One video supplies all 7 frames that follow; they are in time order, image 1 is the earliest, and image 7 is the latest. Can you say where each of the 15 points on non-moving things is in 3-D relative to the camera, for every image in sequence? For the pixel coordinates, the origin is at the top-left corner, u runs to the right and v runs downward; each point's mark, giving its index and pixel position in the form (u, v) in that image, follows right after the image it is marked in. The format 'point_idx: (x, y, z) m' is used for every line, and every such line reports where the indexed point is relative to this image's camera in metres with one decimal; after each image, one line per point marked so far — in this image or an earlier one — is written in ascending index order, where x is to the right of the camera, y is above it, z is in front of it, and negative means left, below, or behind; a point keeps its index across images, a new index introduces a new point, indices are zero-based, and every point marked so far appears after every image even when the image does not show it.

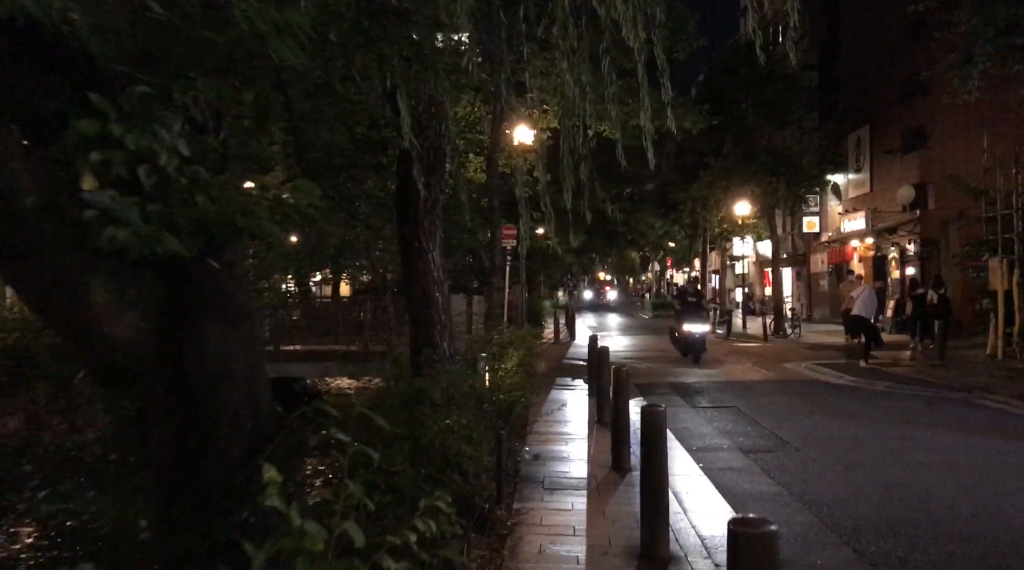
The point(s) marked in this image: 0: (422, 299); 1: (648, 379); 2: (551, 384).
0: (-0.7, -0.1, +7.2) m
1: (+2.5, -1.7, +16.6) m
2: (+0.7, -1.7, +16.1) m
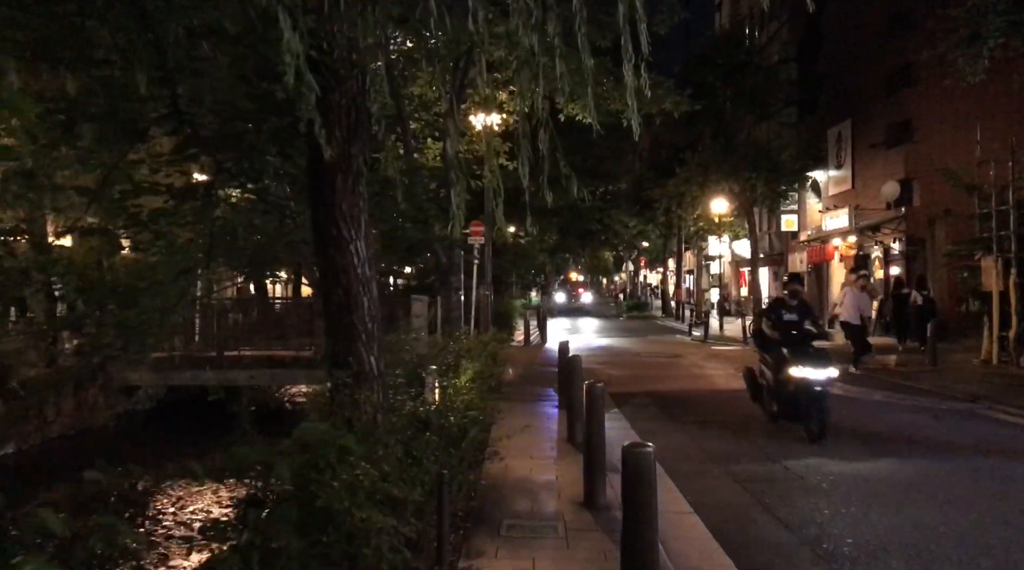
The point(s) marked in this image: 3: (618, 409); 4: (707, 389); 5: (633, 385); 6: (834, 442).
0: (-1.0, -0.1, +5.7) m
1: (+1.8, -1.7, +15.2) m
2: (+0.1, -1.7, +14.6) m
3: (+1.5, -1.8, +13.0) m
4: (+3.1, -1.7, +15.0) m
5: (+2.1, -1.7, +15.7) m
6: (+3.7, -1.8, +10.5) m
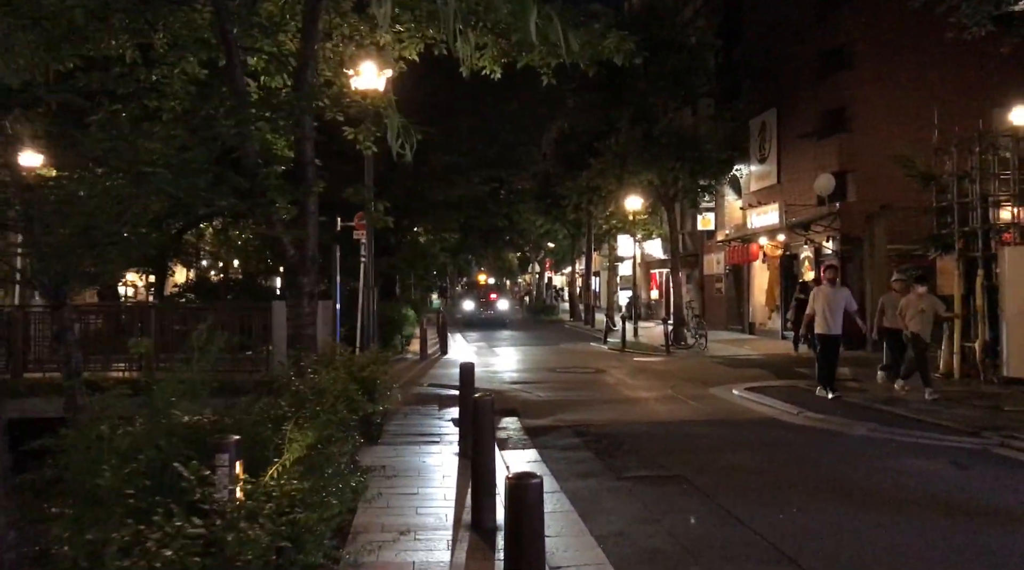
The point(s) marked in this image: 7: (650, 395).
0: (-1.5, -0.1, +2.2) m
1: (+0.4, -1.8, +11.9) m
2: (-1.3, -1.8, +11.1) m
3: (+0.3, -1.8, +9.6) m
4: (+1.7, -1.7, +11.9) m
5: (+0.6, -1.7, +12.4) m
6: (+2.7, -1.8, +7.4) m
7: (+2.1, -1.7, +14.2) m
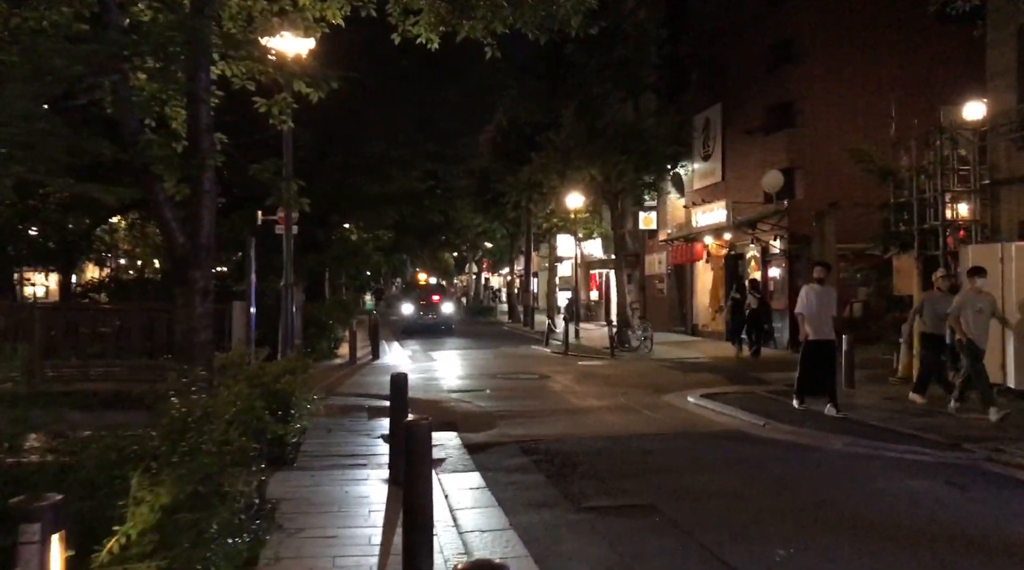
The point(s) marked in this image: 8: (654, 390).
0: (-1.5, -0.1, +0.7) m
1: (-0.3, -1.8, +10.6) m
2: (-2.0, -1.7, +9.7) m
3: (-0.3, -1.8, +8.3) m
4: (+1.0, -1.7, +10.7) m
5: (-0.2, -1.7, +11.1) m
6: (+2.3, -1.8, +6.2) m
7: (+1.3, -1.7, +13.0) m
8: (+2.4, -1.7, +15.1) m
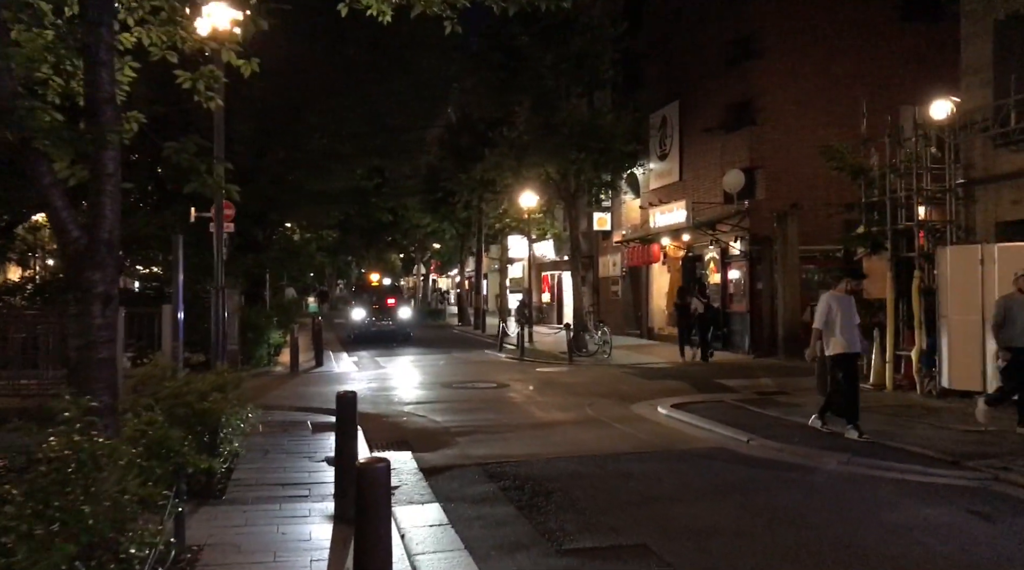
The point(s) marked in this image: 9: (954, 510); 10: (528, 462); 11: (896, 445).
0: (-1.3, -0.1, -0.4) m
1: (-0.7, -1.8, +9.4) m
2: (-2.3, -1.8, +8.5) m
3: (-0.5, -1.8, +7.2) m
4: (+0.6, -1.7, +9.6) m
5: (-0.6, -1.8, +9.9) m
6: (+2.2, -1.8, +5.3) m
7: (+0.7, -1.7, +11.9) m
8: (+1.7, -1.8, +14.2) m
9: (+3.5, -1.8, +7.4) m
10: (+0.2, -1.7, +9.1) m
11: (+4.4, -1.8, +10.5) m
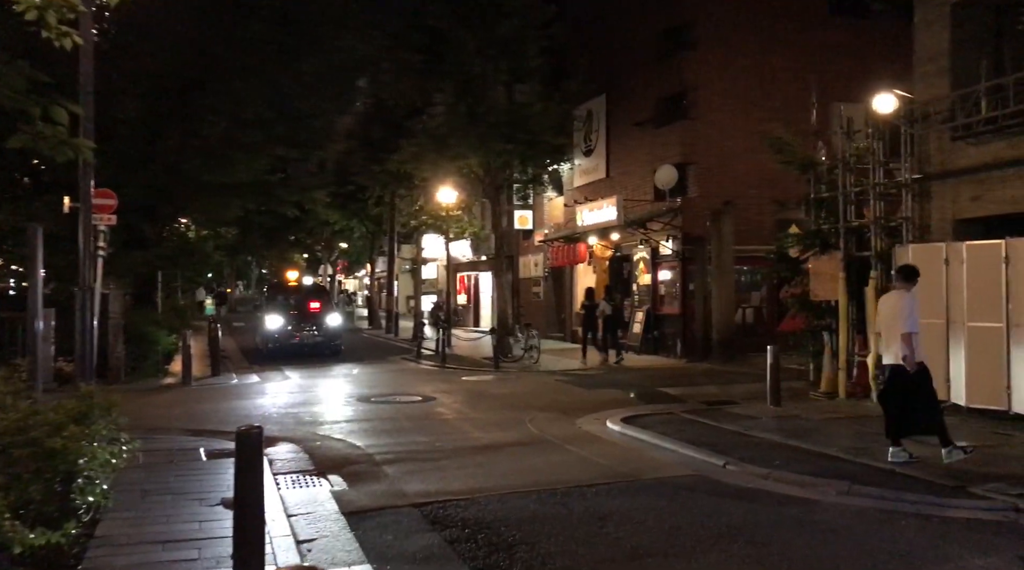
0: (-0.8, -0.1, -2.2) m
1: (-1.2, -1.8, +7.7) m
2: (-2.7, -1.8, +6.6) m
3: (-0.8, -1.8, +5.5) m
4: (+0.1, -1.7, +8.0) m
5: (-1.1, -1.8, +8.2) m
6: (+2.1, -1.8, +3.8) m
7: (0.0, -1.7, +10.3) m
8: (+0.7, -1.8, +12.7) m
9: (+3.2, -1.8, +6.2) m
10: (-0.3, -1.7, +7.5) m
11: (+3.8, -1.8, +9.3) m
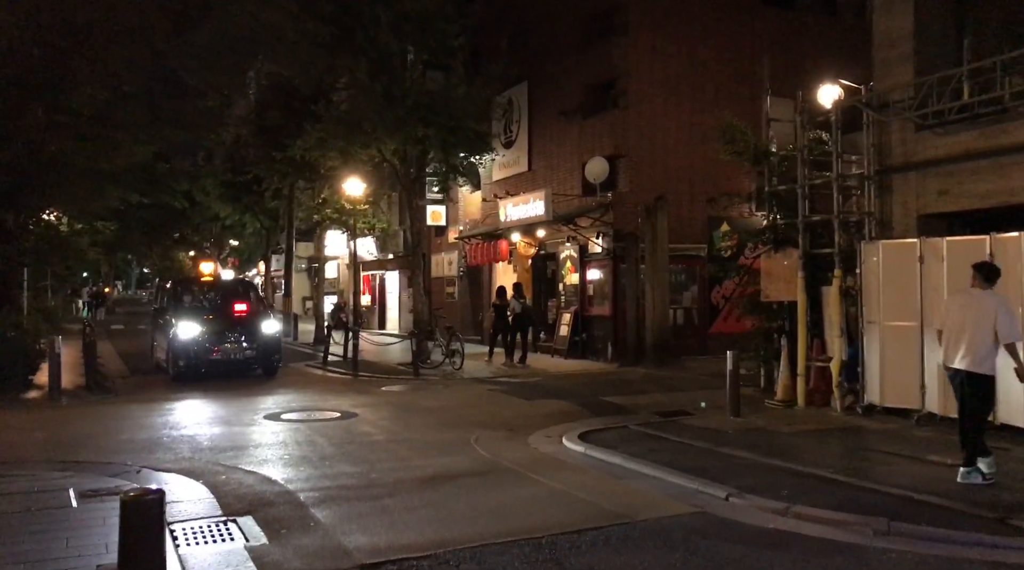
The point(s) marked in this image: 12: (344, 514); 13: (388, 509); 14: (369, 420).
0: (+0.2, 0.0, -3.9) m
1: (-1.3, -1.7, +5.9) m
2: (-2.7, -1.7, +4.6) m
3: (-0.7, -1.8, +3.7) m
4: (-0.1, -1.7, +6.3) m
5: (-1.3, -1.7, +6.4) m
6: (+2.3, -1.8, +2.4) m
7: (-0.5, -1.7, +8.6) m
8: (0.0, -1.8, +11.0) m
9: (+3.2, -1.8, +4.8) m
10: (-0.4, -1.7, +5.7) m
11: (+3.4, -1.8, +8.0) m
12: (-1.3, -1.7, +6.8) m
13: (-0.9, -1.7, +7.0) m
14: (-1.8, -1.7, +11.6) m
